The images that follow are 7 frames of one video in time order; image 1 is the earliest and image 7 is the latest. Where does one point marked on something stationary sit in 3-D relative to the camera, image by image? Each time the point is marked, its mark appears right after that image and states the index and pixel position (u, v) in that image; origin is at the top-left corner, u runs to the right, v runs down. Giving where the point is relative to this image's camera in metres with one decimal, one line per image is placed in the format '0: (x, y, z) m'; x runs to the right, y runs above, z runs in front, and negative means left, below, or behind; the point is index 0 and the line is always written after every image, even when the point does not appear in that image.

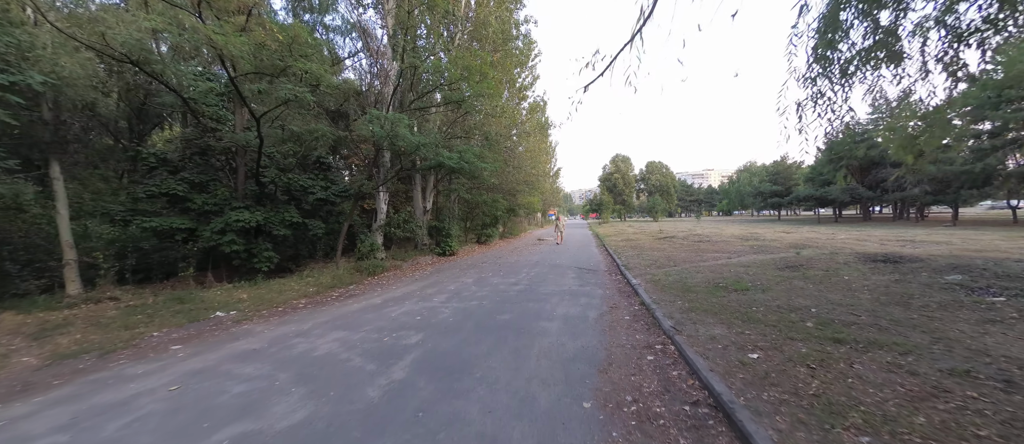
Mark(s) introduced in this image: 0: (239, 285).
0: (-8.8, -2.0, +9.8) m
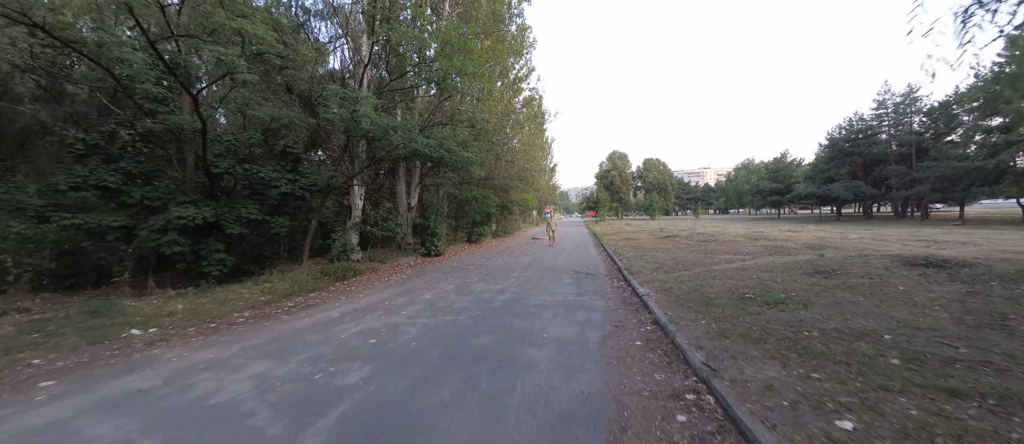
0: (-9.1, -2.0, +8.4) m
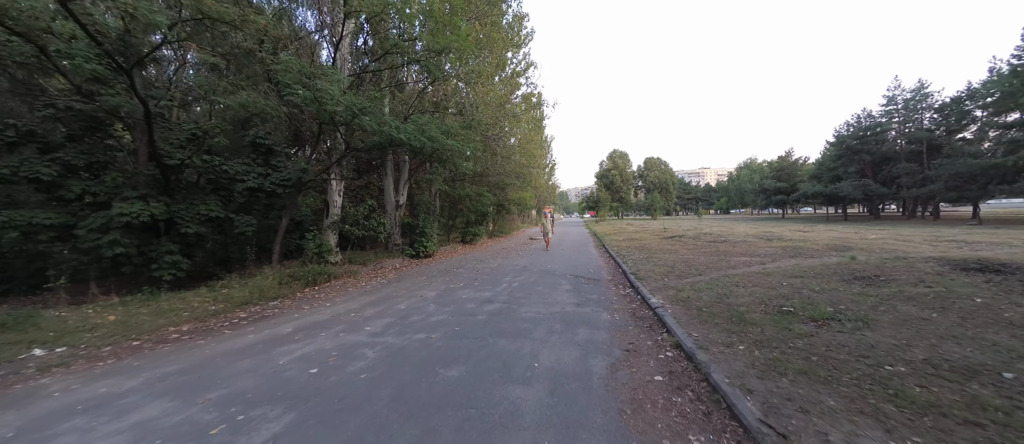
0: (-9.3, -1.9, +7.3) m
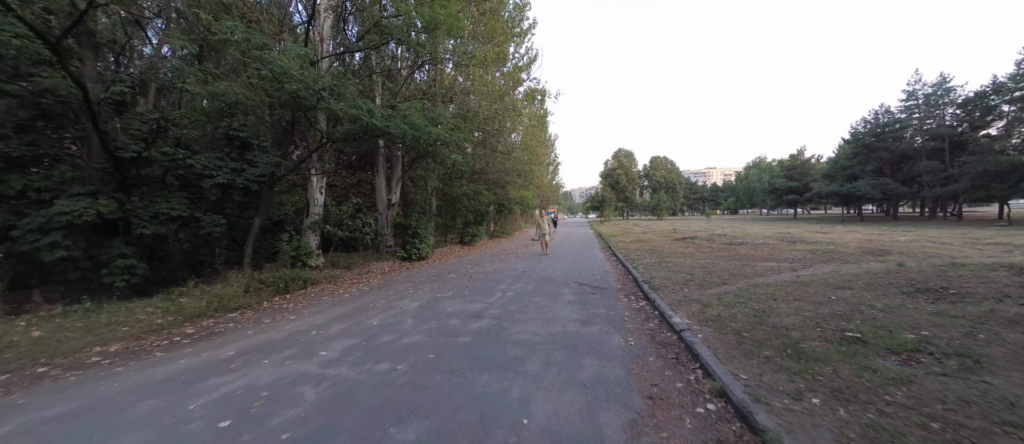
0: (-9.5, -1.9, +6.5) m
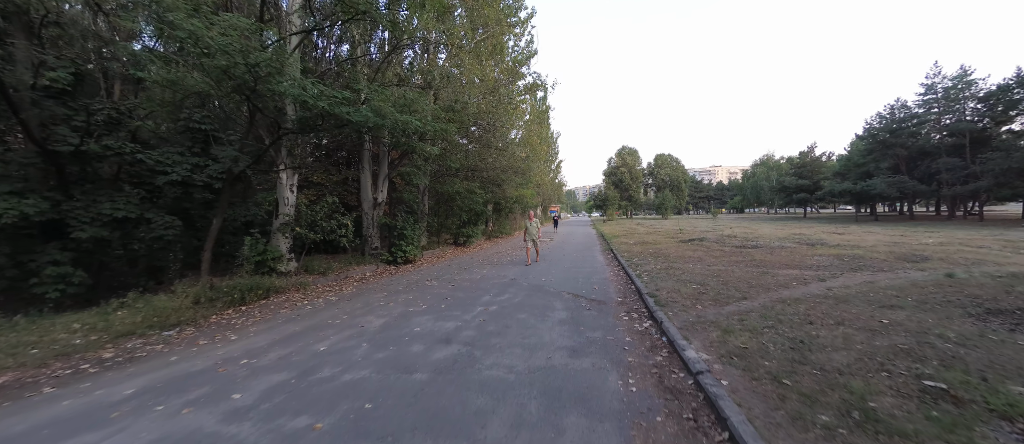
0: (-9.8, -1.9, +5.6) m
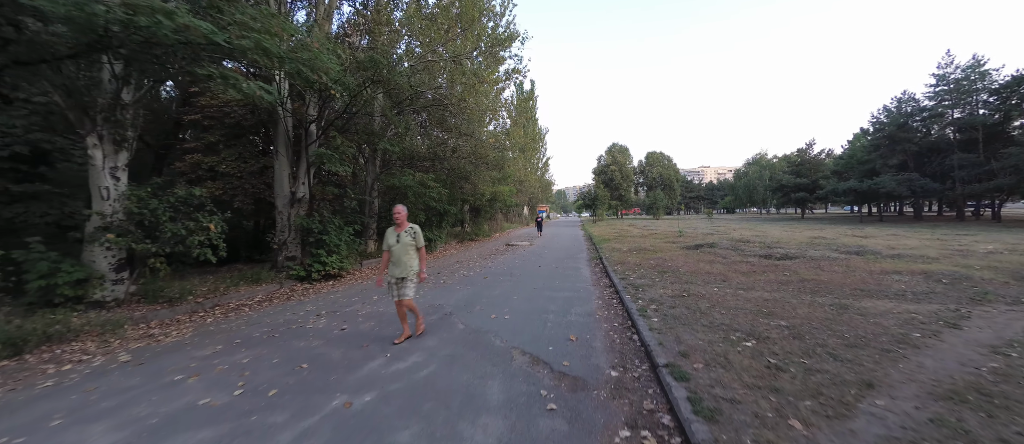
0: (-10.9, -2.0, +2.5) m
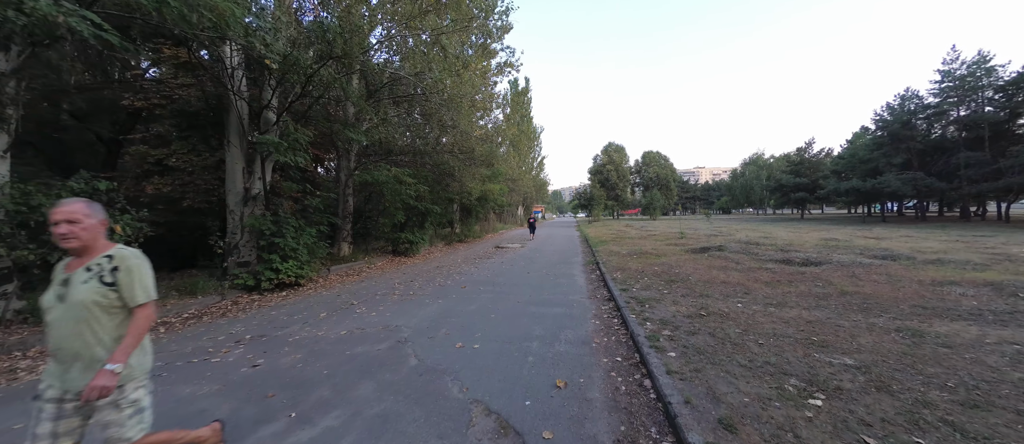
0: (-11.2, -2.0, +1.2) m
